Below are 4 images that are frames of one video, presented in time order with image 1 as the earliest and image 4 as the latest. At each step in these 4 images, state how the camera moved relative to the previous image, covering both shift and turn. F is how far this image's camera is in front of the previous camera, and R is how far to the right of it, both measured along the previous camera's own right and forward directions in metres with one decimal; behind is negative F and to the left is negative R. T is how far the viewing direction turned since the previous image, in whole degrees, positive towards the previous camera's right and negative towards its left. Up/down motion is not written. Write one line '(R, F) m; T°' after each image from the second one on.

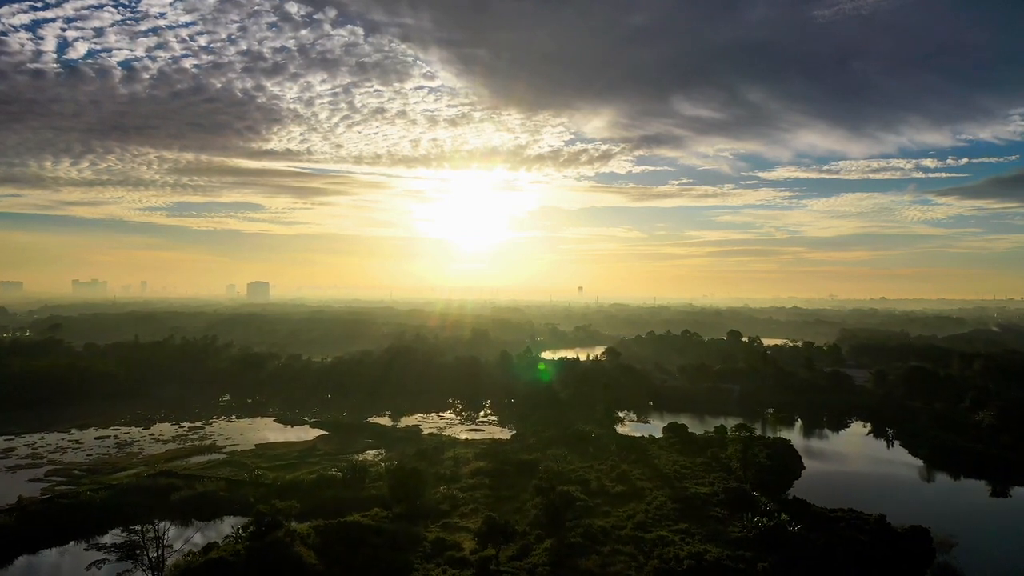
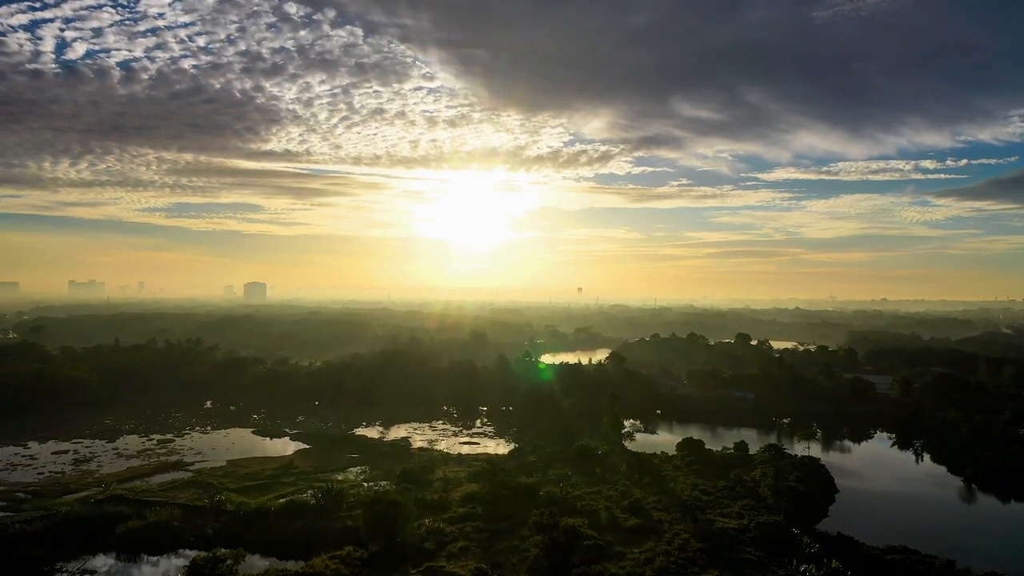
(+0.1, +3.3) m; 0°
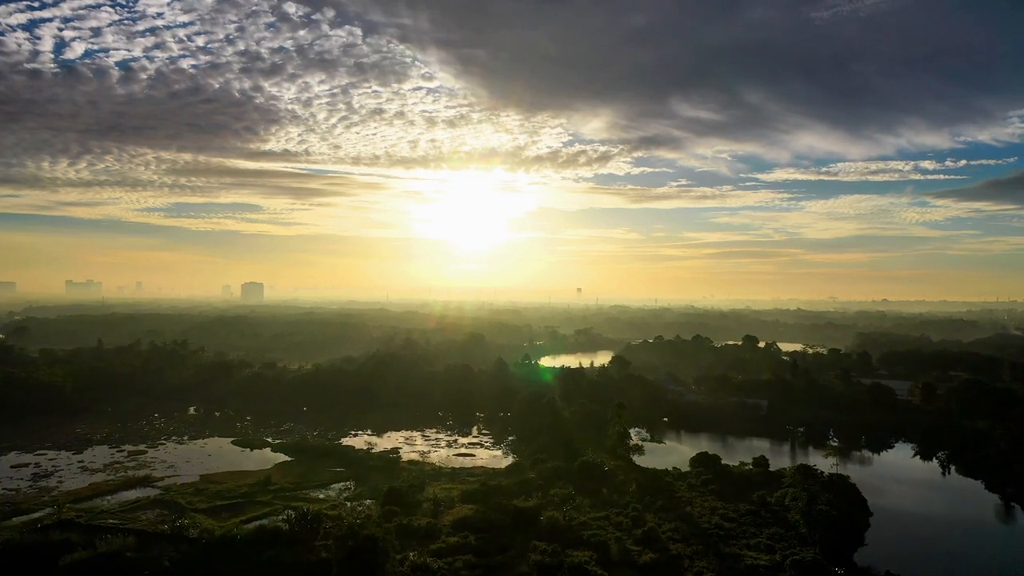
(+0.1, +2.6) m; 0°
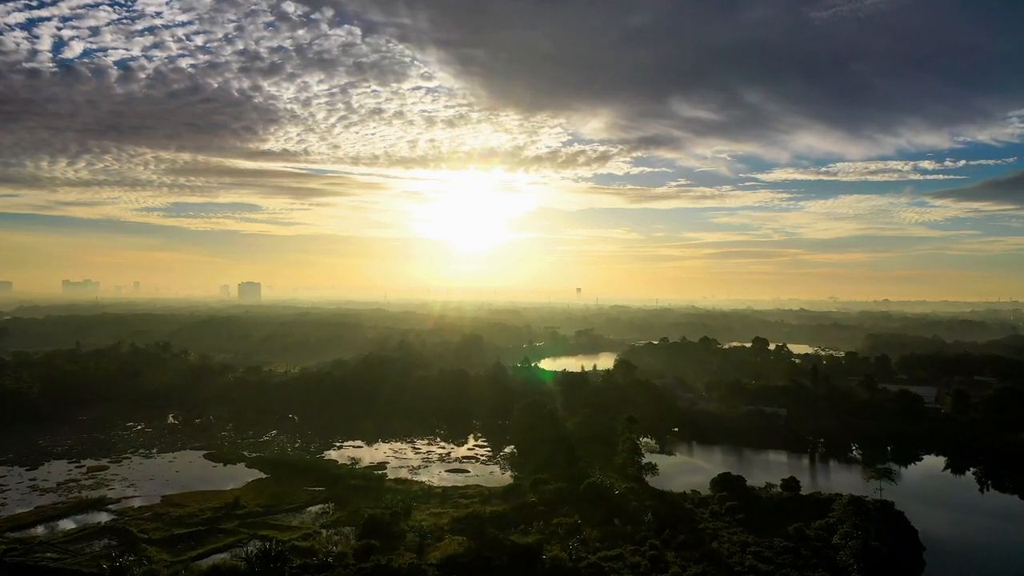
(+0.1, +3.1) m; 0°
